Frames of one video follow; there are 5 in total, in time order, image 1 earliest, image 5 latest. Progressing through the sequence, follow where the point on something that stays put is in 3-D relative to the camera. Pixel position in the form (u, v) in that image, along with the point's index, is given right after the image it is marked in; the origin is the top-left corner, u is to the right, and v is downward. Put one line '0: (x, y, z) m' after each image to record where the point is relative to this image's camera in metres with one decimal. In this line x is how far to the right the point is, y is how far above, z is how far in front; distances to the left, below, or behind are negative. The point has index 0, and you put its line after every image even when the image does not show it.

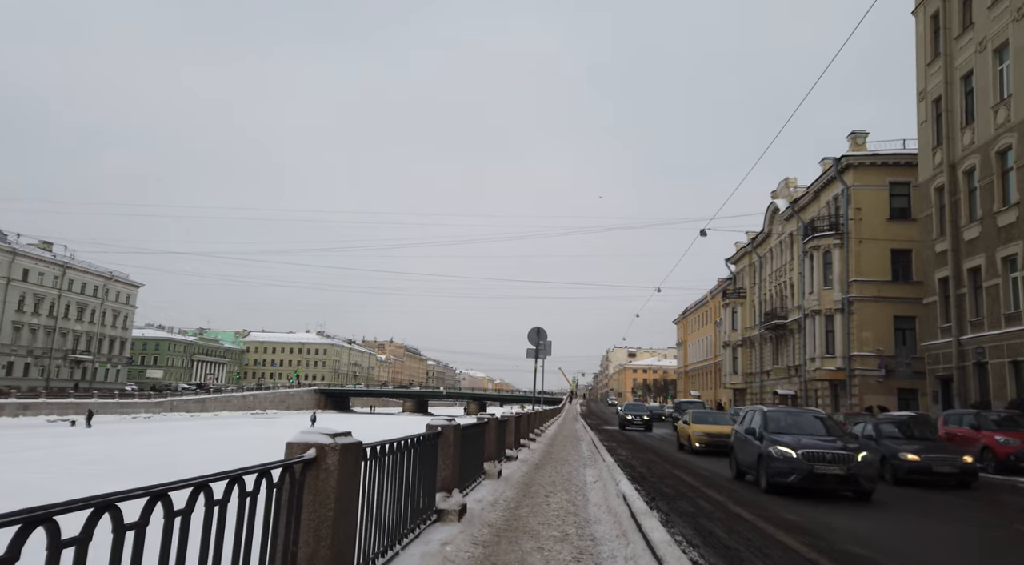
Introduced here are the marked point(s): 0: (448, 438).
0: (-0.7, -1.7, +6.7) m
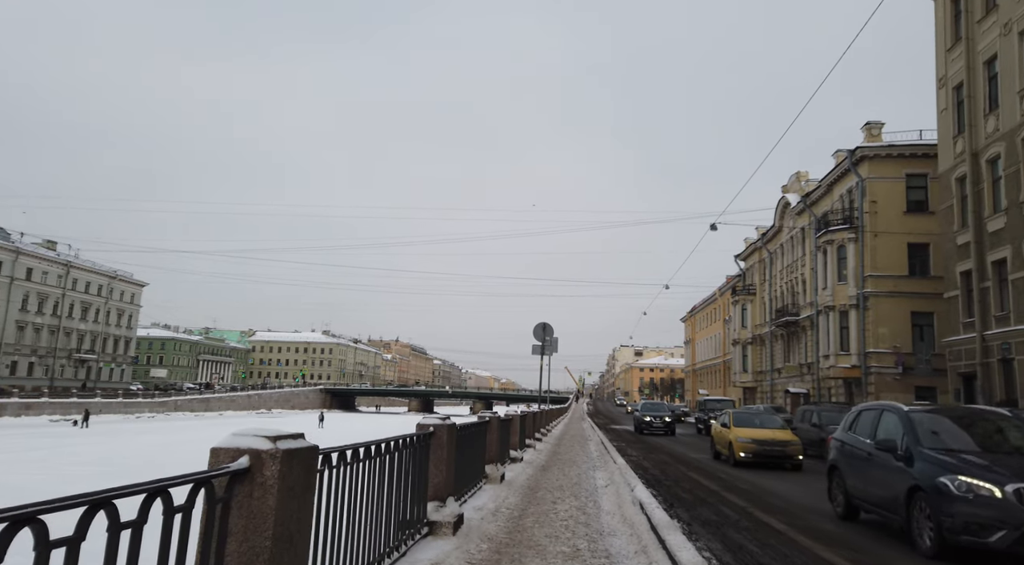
0: (-0.7, -1.5, +5.9) m
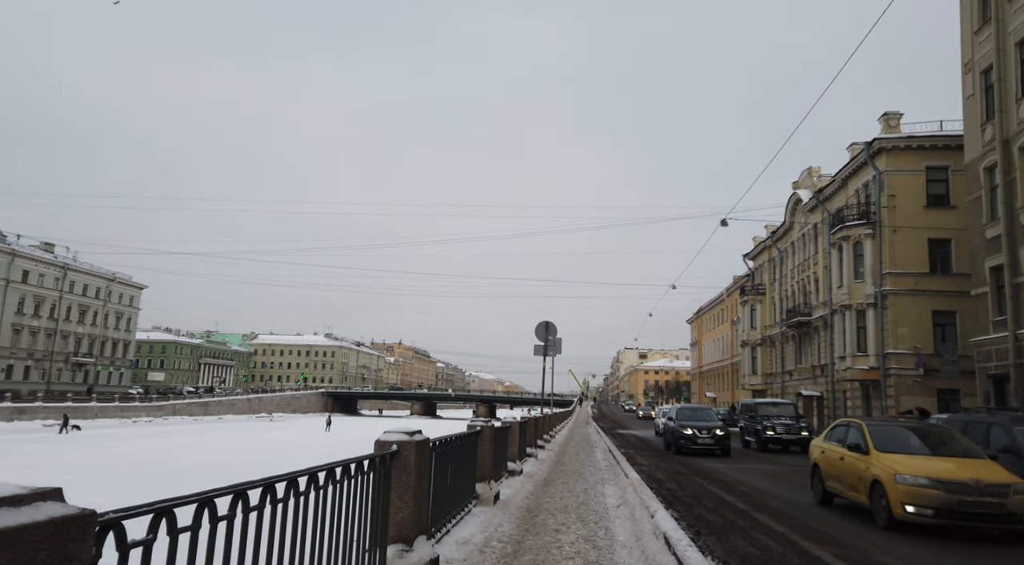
0: (-0.8, -1.3, +4.5) m
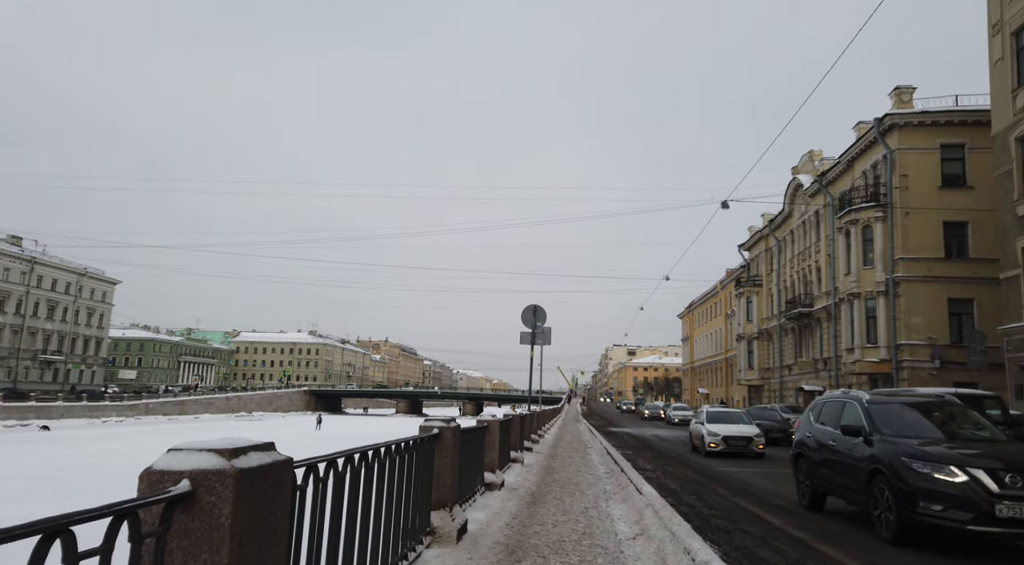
0: (-0.9, -0.7, +2.0) m
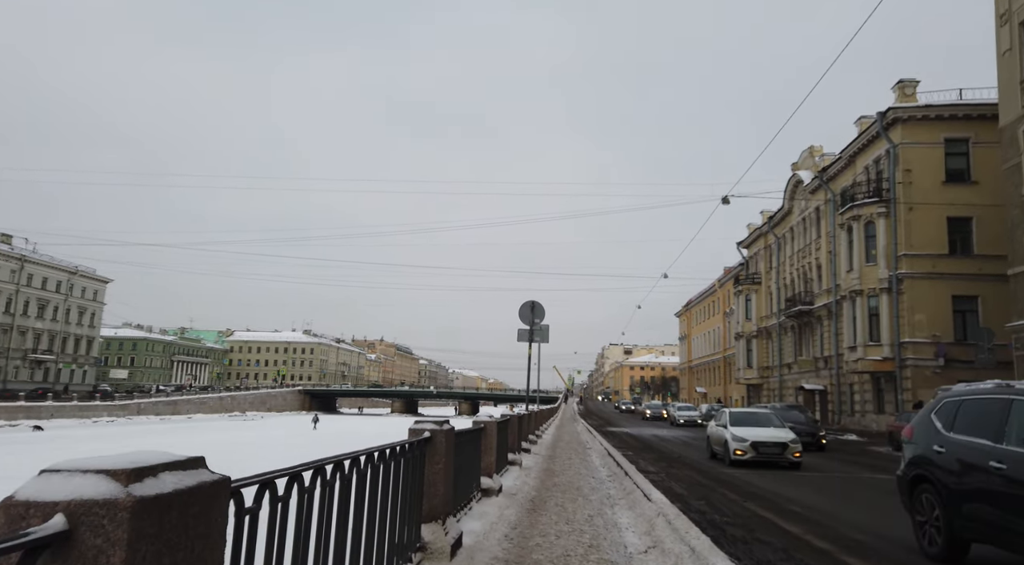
0: (-0.9, -0.6, +1.4) m
